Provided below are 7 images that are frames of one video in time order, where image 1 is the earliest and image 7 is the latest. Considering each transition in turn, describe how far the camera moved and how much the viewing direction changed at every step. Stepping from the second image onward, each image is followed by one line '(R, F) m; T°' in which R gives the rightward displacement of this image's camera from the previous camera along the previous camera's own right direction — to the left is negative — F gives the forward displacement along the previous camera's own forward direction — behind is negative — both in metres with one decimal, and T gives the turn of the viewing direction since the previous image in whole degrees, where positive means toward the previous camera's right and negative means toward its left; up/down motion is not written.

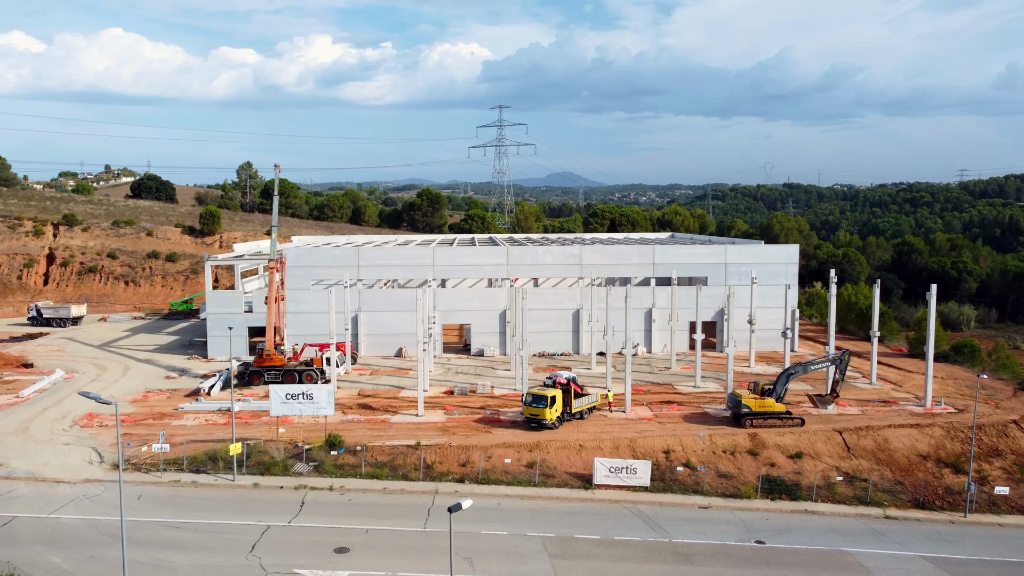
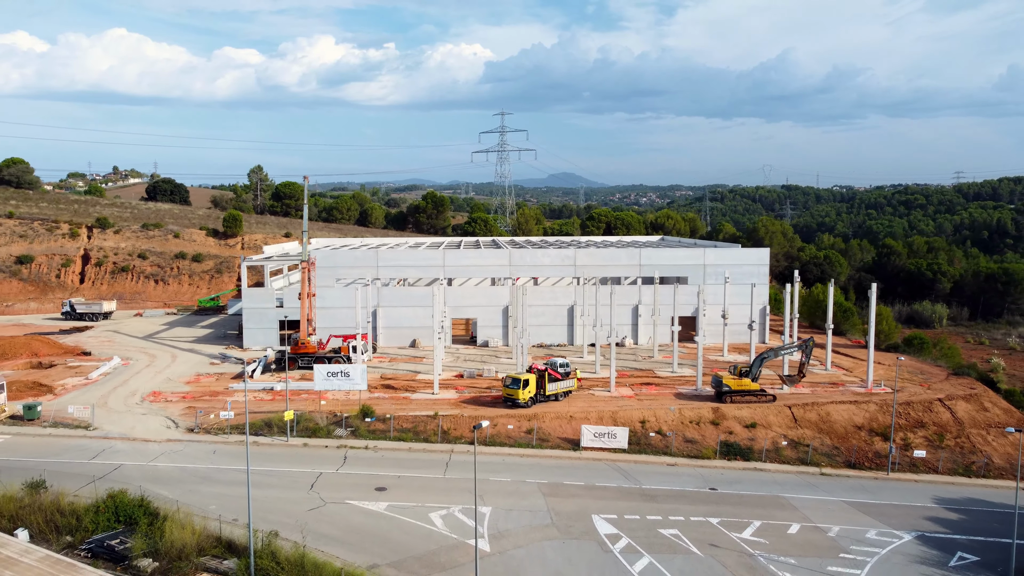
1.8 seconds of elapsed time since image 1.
(0.0, -4.8) m; 0°
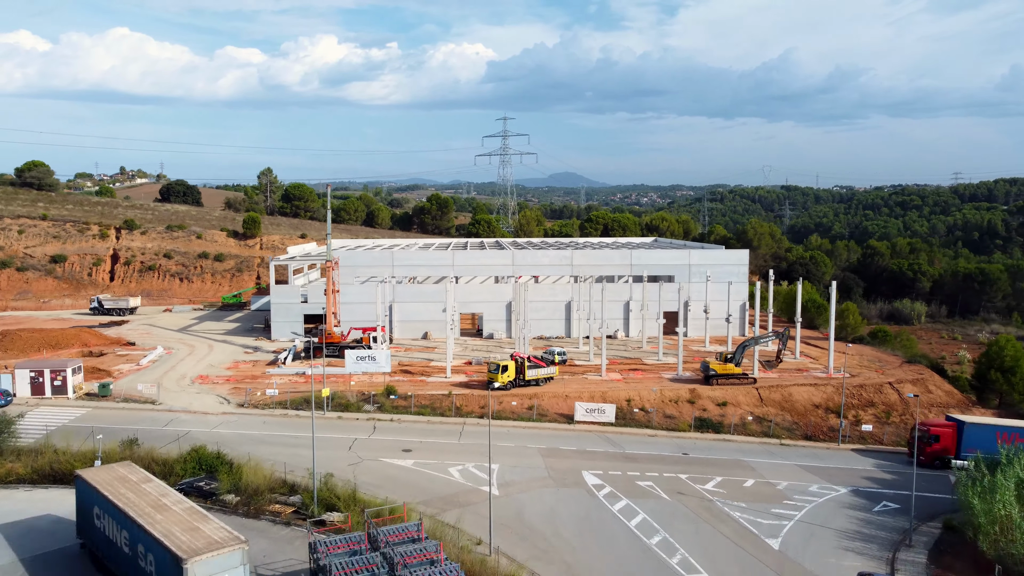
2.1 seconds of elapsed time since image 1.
(-0.1, -4.5) m; 0°
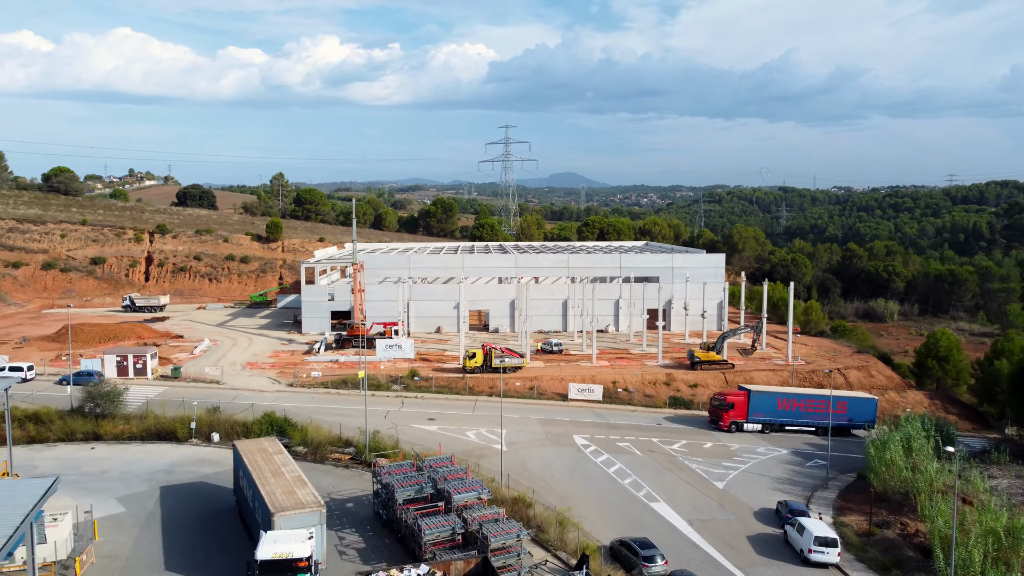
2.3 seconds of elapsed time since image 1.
(-0.2, -6.2) m; 0°
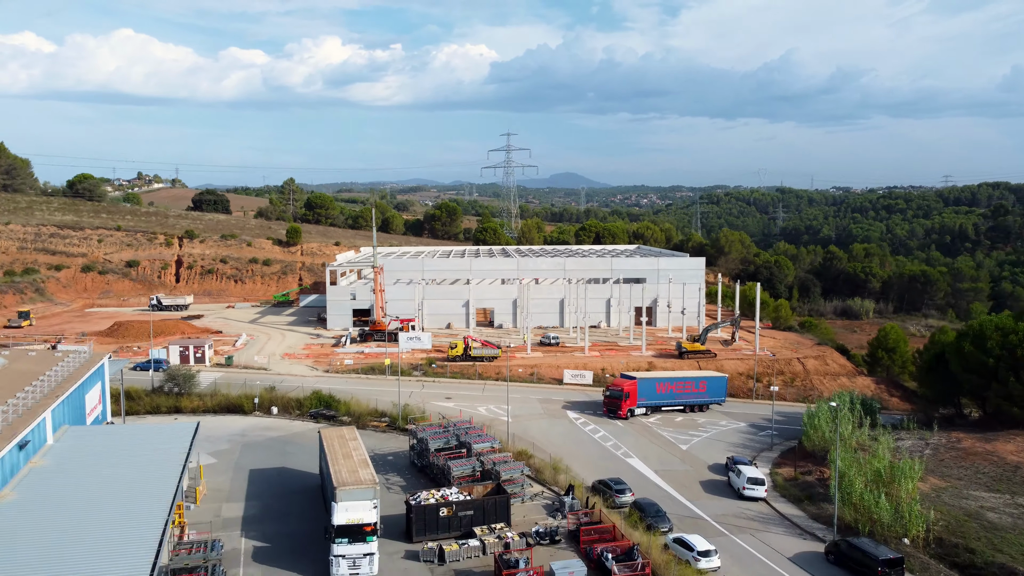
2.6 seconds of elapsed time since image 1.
(-0.1, -6.4) m; 0°
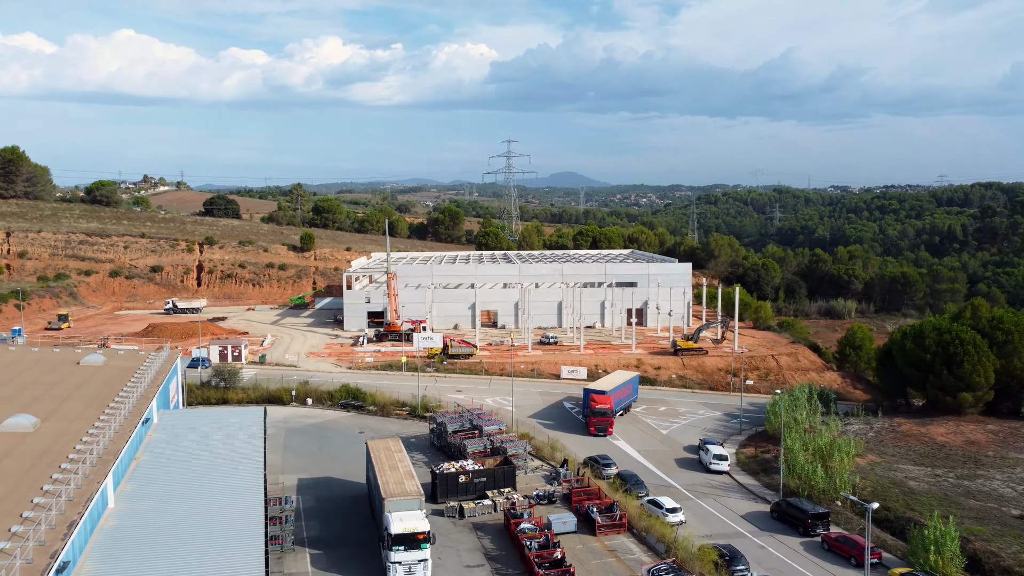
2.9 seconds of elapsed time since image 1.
(-0.1, -5.3) m; 0°
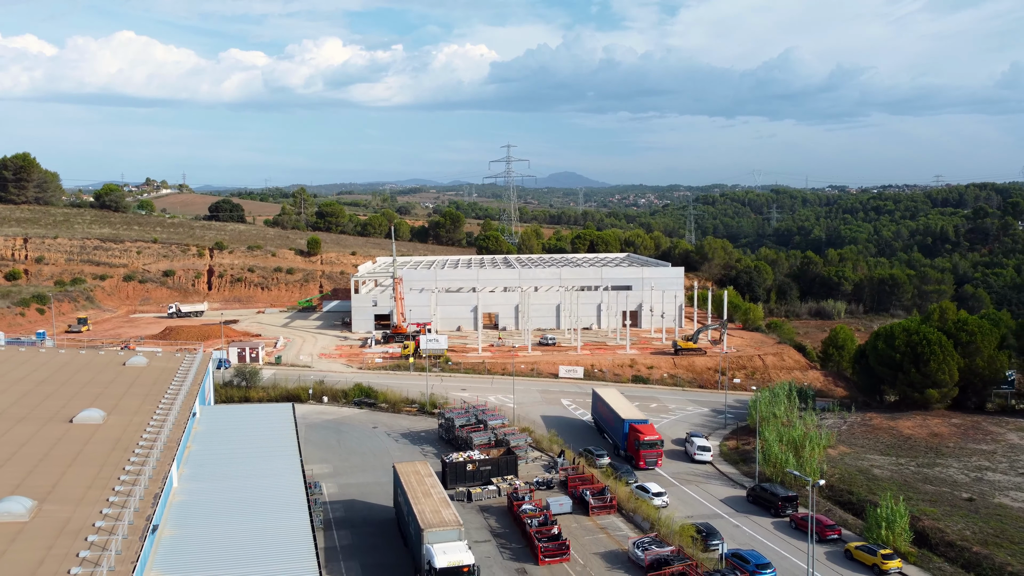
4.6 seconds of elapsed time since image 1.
(-0.1, -3.1) m; 0°
